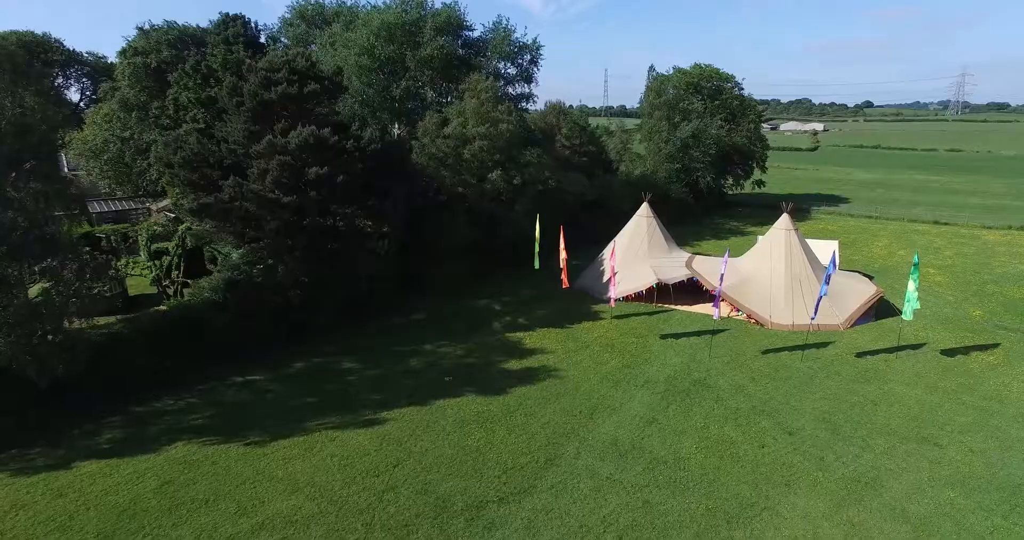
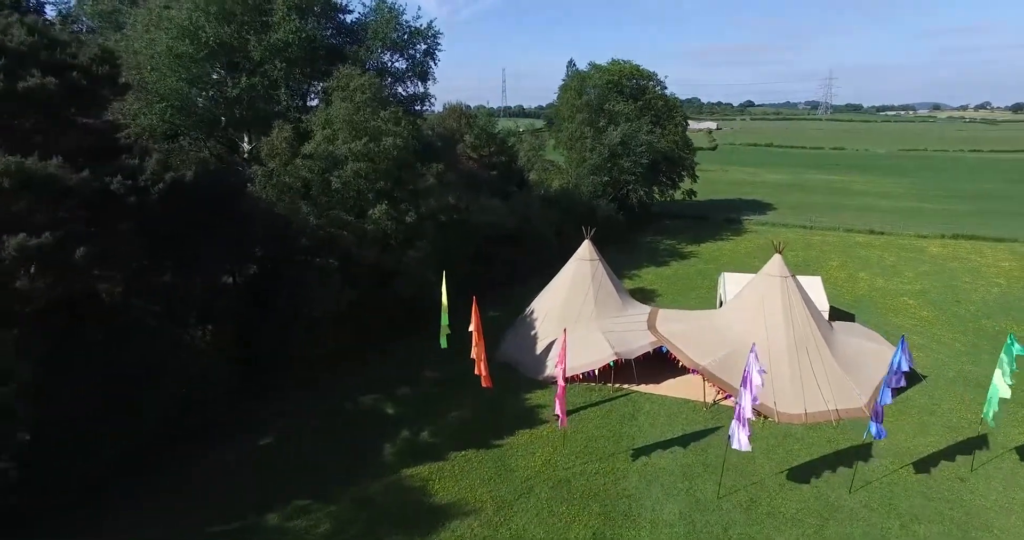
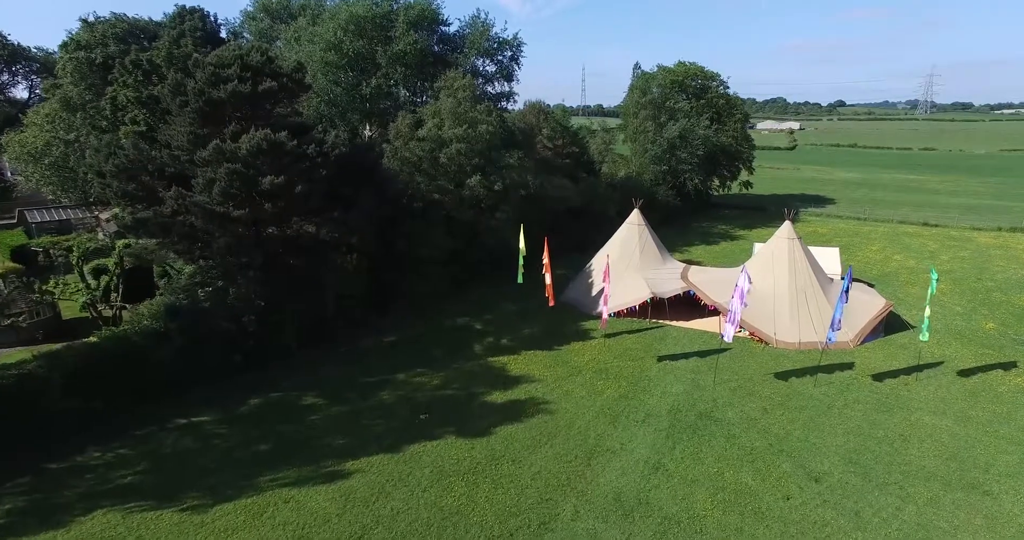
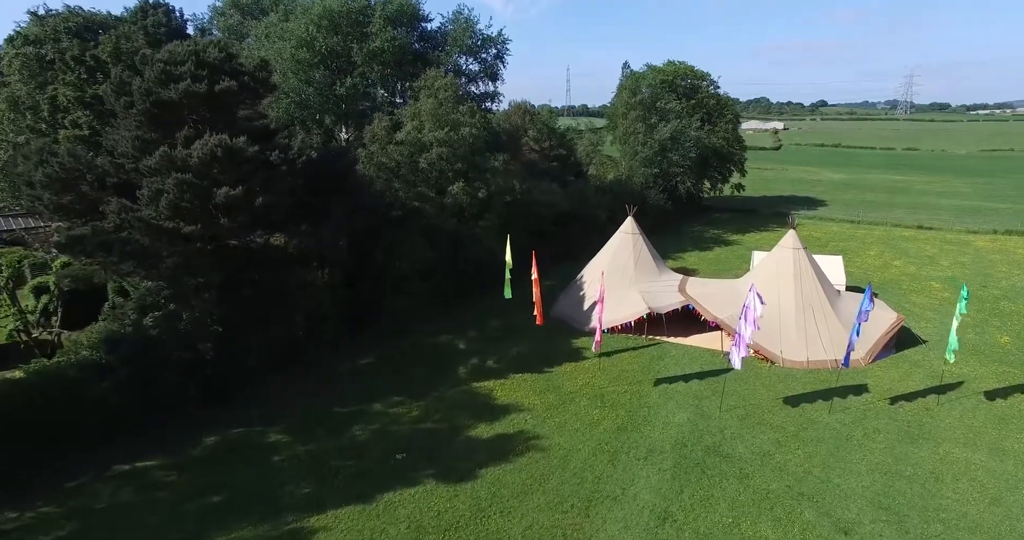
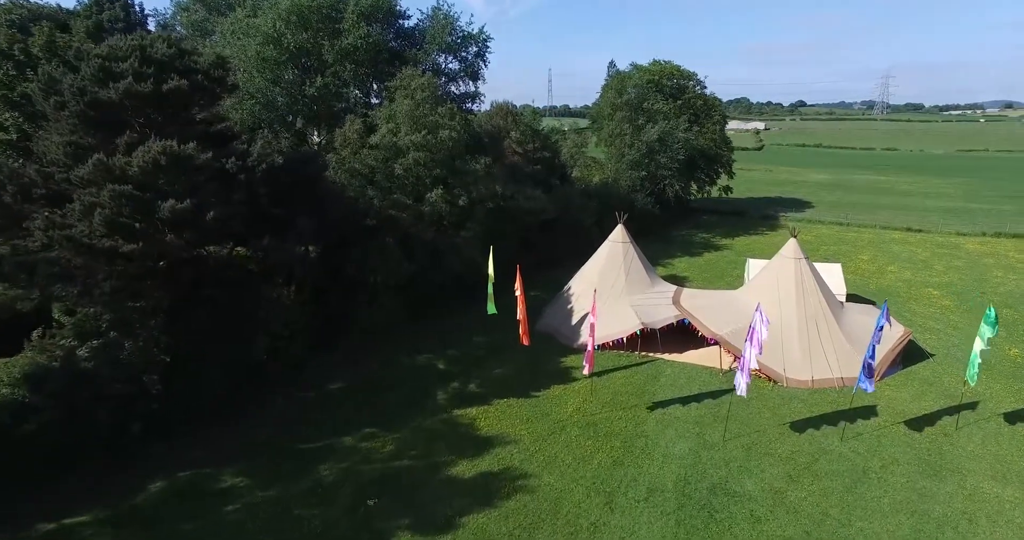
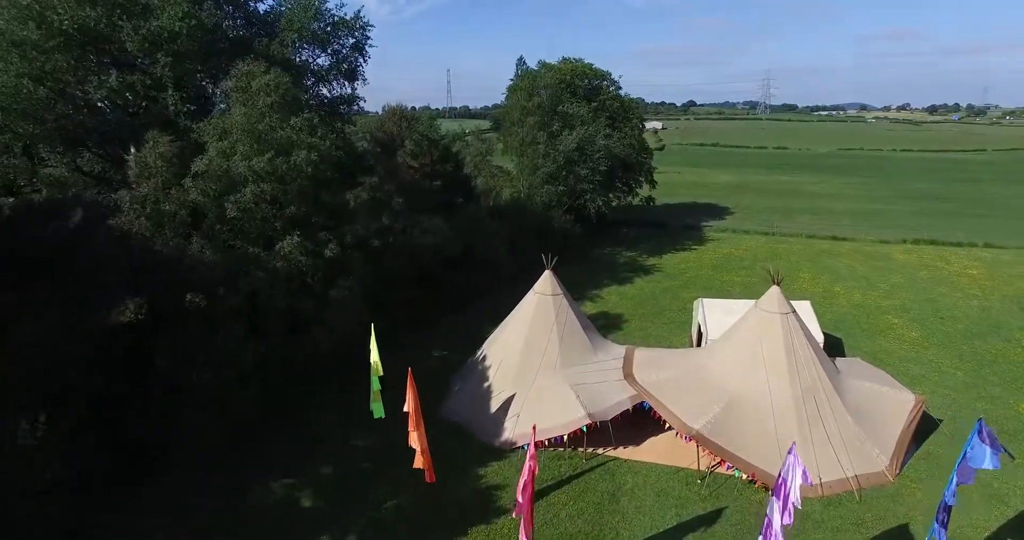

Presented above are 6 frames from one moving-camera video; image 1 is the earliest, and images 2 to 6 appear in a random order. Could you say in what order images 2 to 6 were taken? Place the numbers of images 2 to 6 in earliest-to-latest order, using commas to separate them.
3, 4, 5, 2, 6
